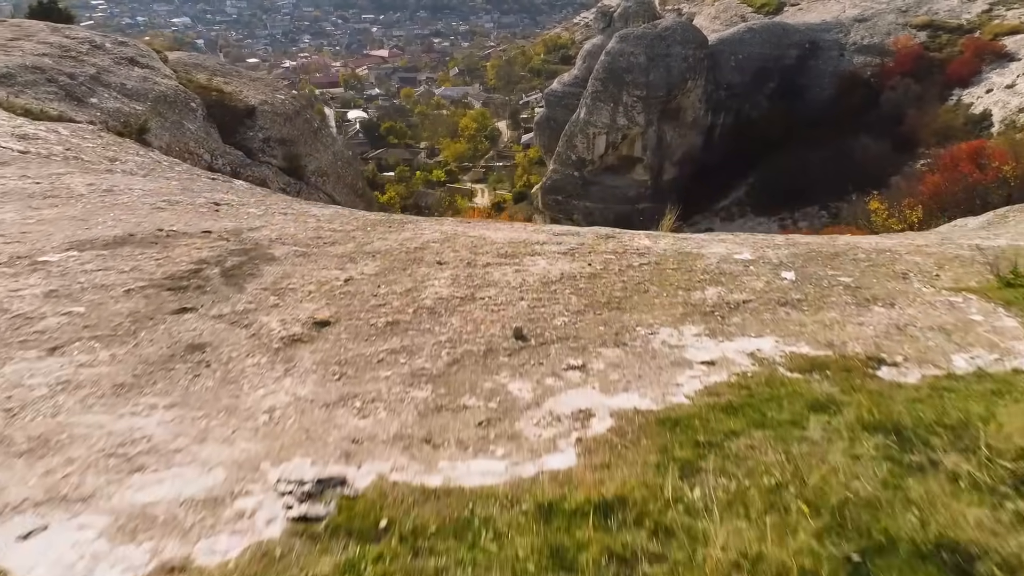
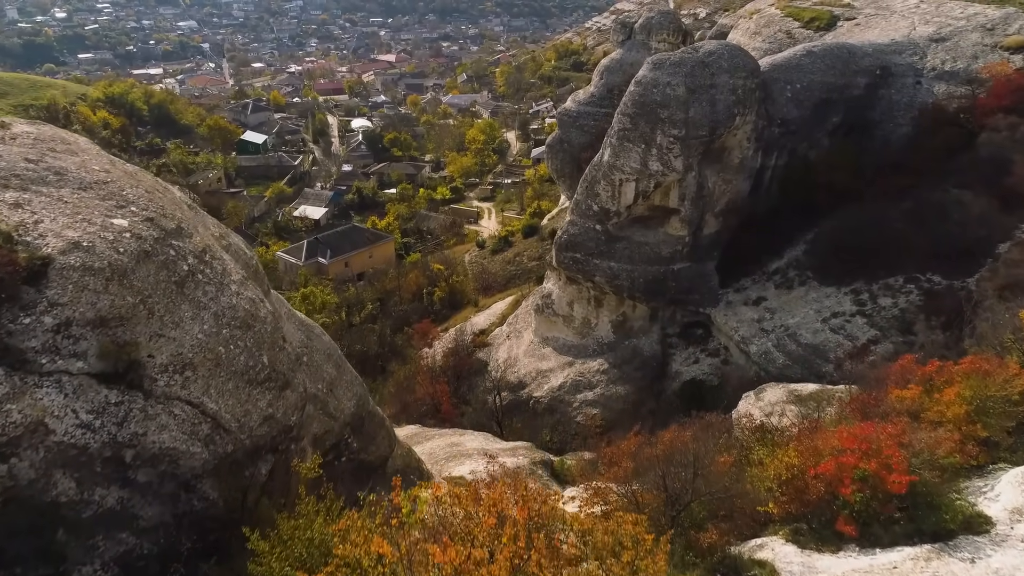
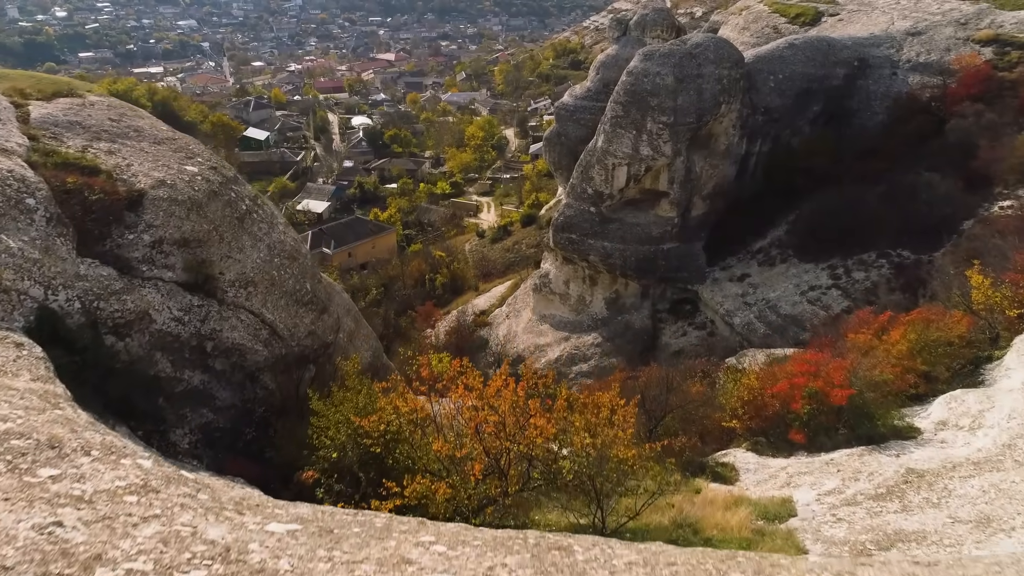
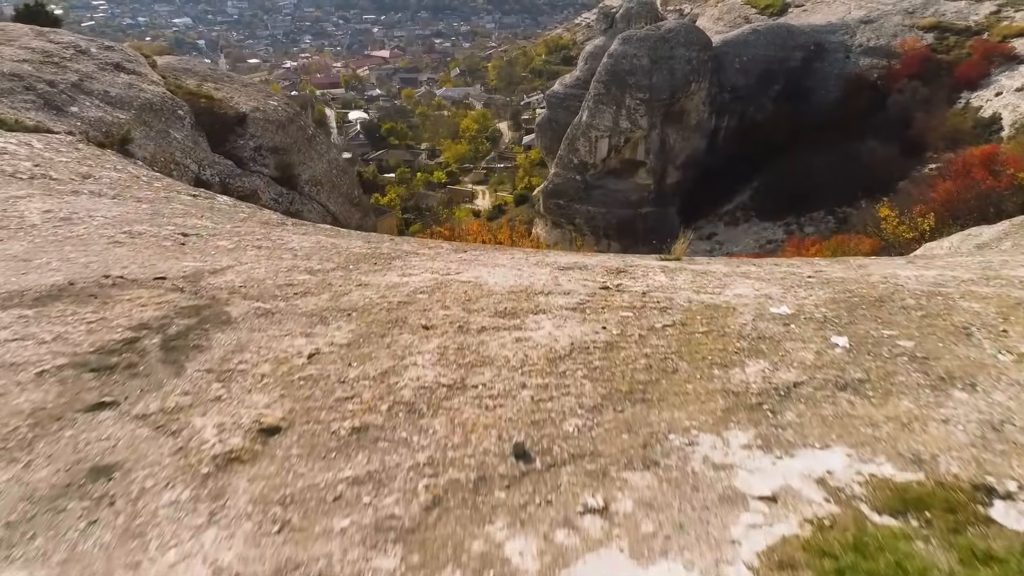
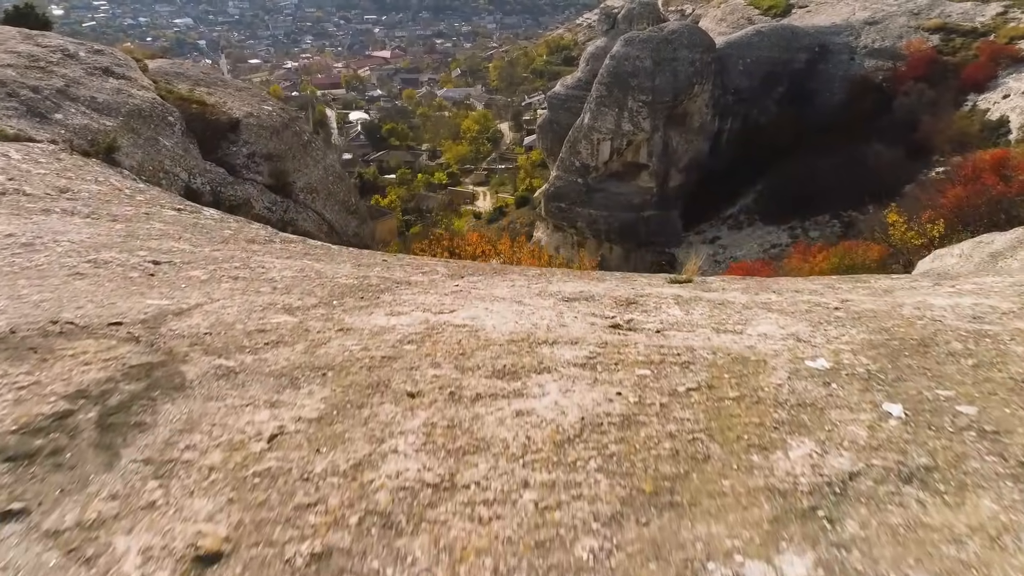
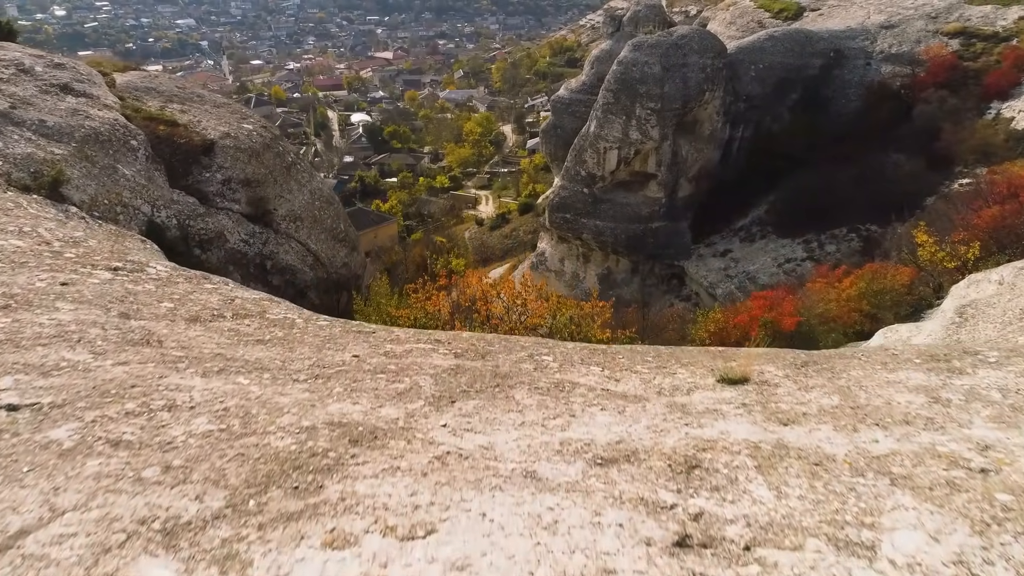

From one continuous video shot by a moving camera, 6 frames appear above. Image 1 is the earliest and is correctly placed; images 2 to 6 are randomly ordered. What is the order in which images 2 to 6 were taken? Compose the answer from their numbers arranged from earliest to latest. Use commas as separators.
4, 5, 6, 3, 2
